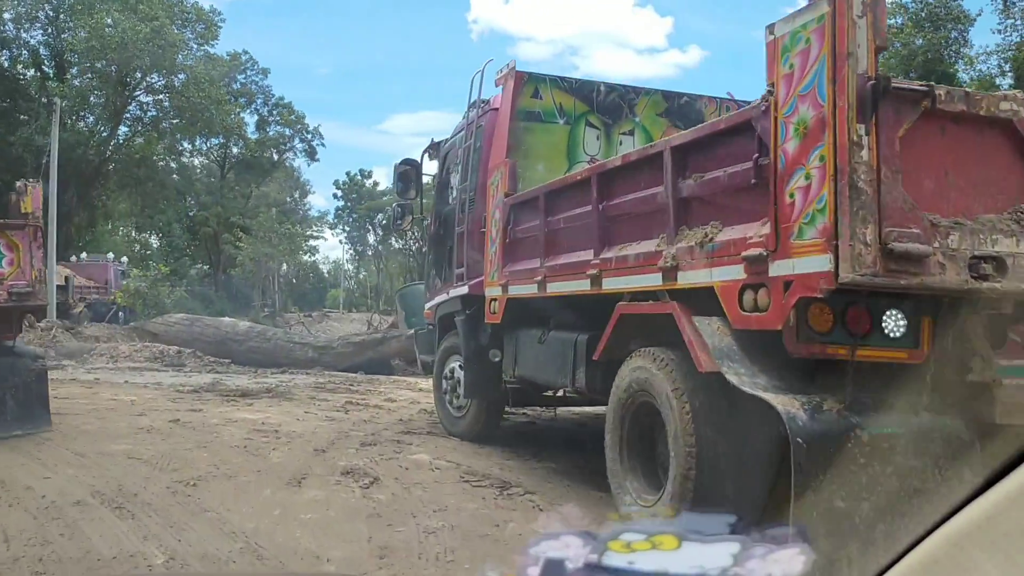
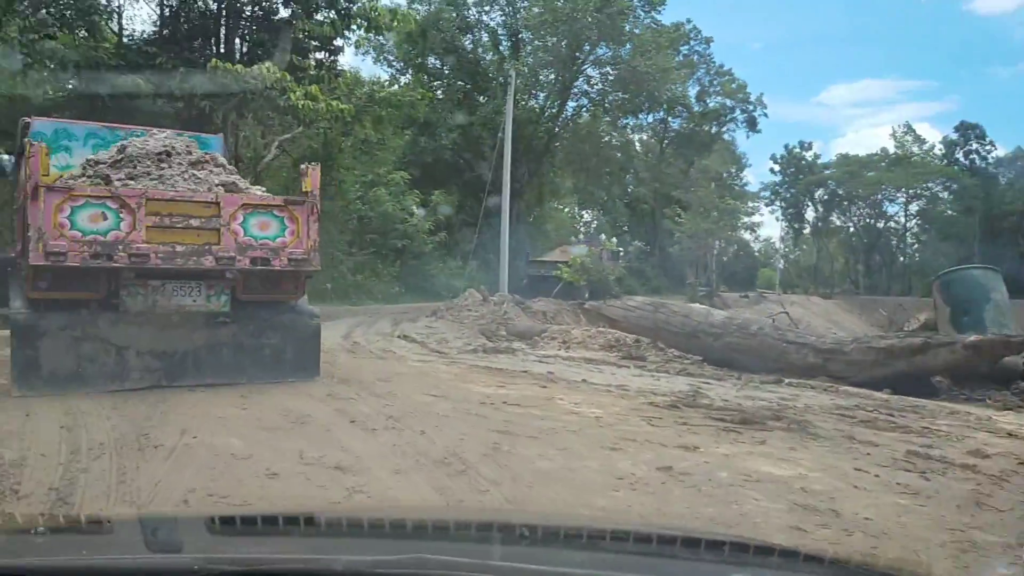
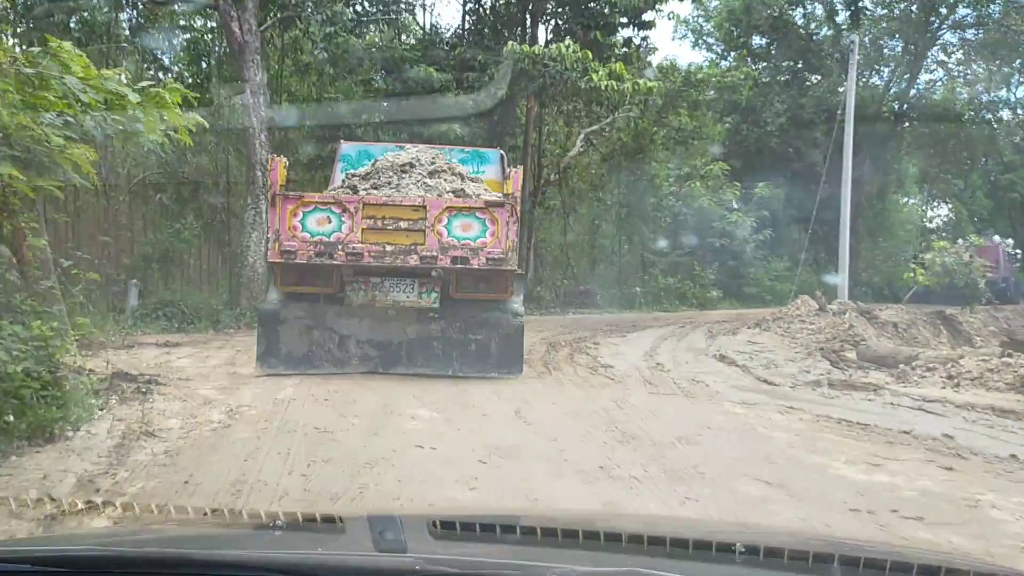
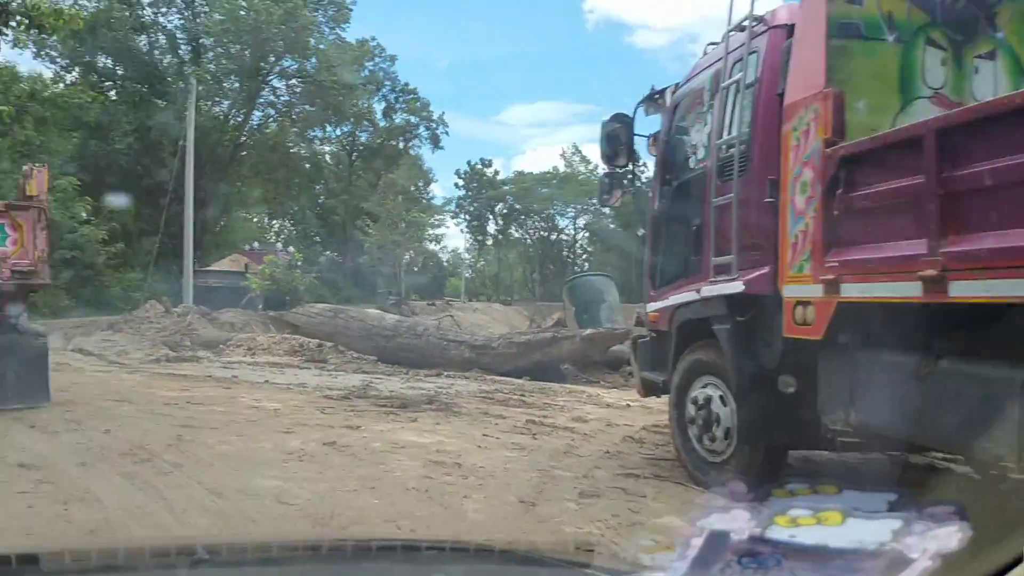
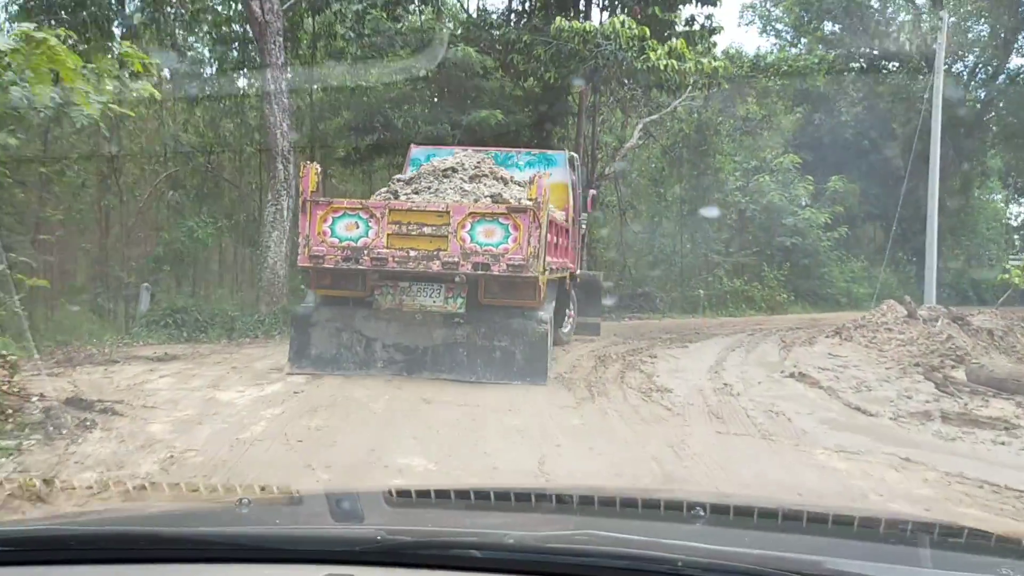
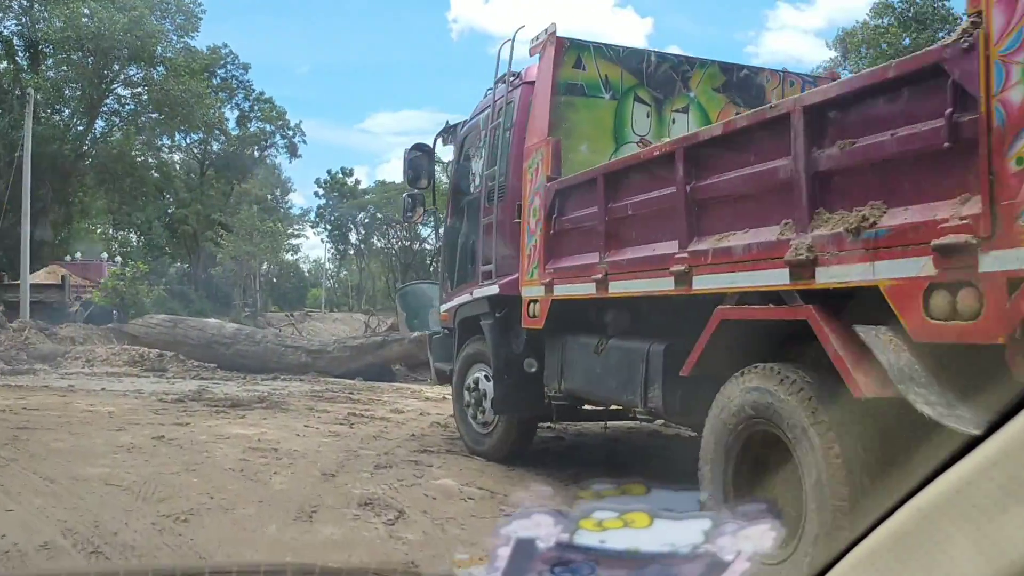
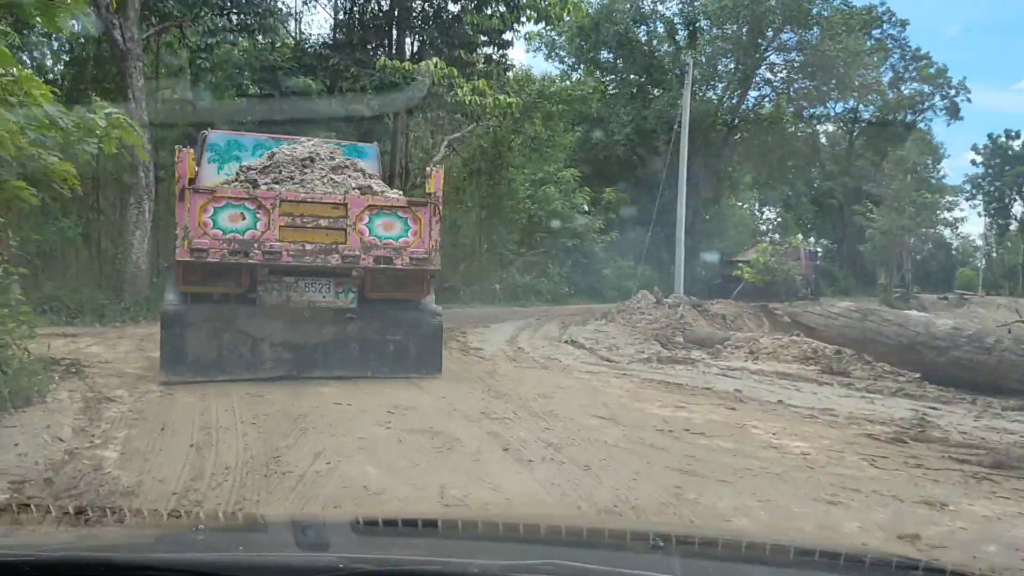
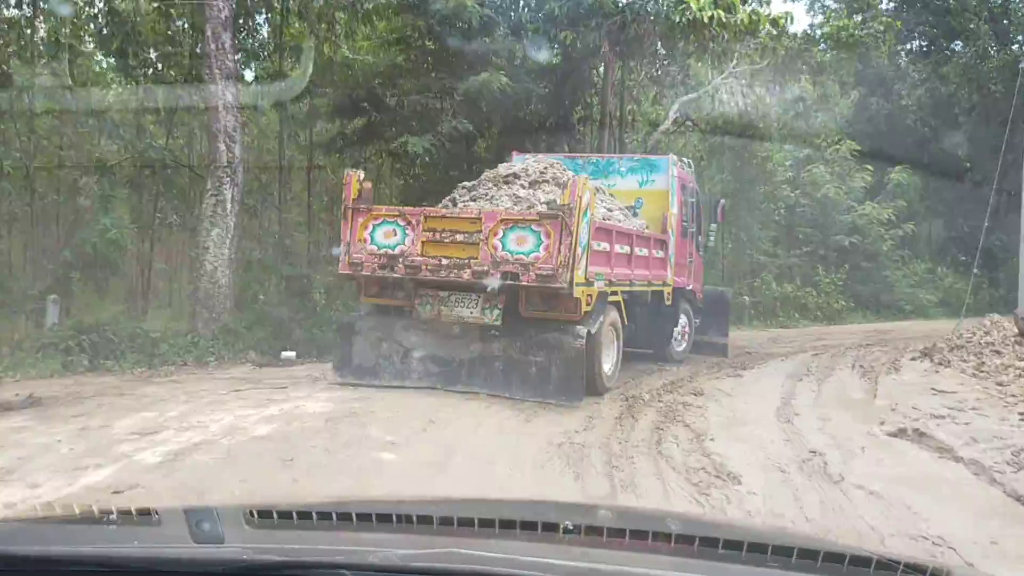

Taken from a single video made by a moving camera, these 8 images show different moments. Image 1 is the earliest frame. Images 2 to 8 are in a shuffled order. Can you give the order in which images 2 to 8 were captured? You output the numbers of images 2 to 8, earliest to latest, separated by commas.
6, 4, 2, 7, 3, 5, 8
